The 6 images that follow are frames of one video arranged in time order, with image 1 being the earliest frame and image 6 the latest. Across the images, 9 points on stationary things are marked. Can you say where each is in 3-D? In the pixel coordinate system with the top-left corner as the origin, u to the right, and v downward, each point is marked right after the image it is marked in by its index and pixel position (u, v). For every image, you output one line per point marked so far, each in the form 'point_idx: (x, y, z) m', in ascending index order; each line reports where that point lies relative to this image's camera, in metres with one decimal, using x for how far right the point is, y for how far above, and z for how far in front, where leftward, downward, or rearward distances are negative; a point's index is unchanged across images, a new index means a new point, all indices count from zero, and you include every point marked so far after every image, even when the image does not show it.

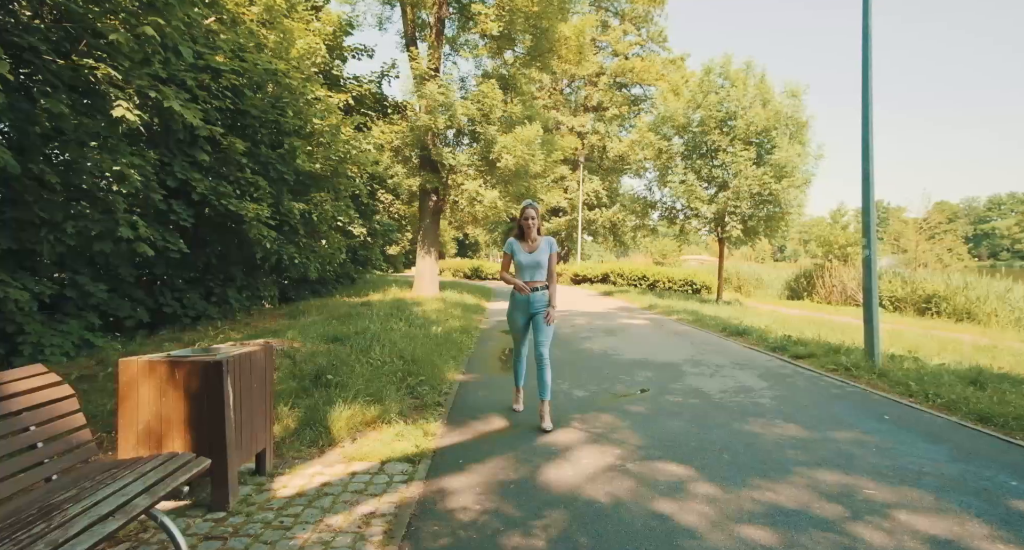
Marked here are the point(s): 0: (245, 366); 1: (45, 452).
0: (-1.6, -0.6, +3.2) m
1: (-2.0, -0.8, +2.4) m
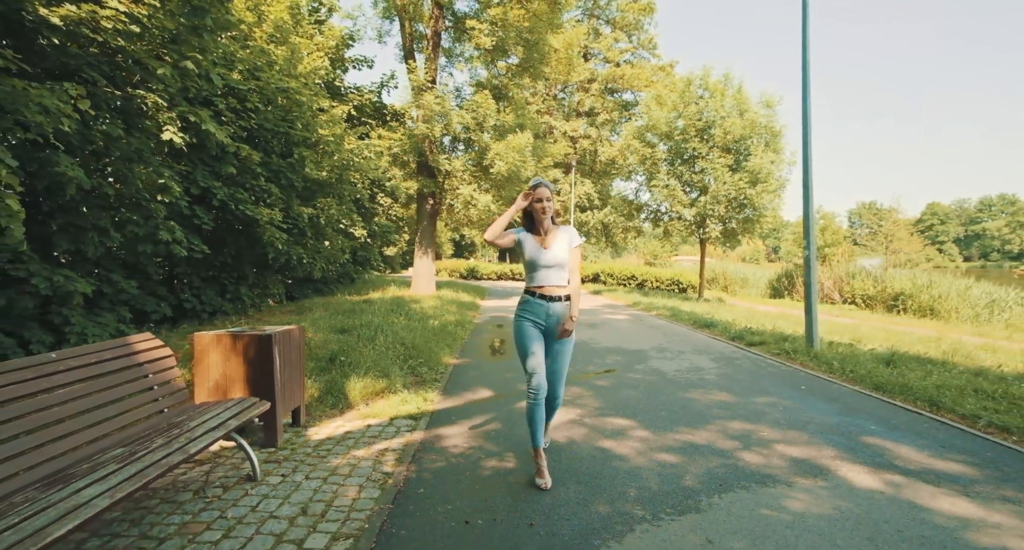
0: (-1.8, -0.5, +4.2) m
1: (-2.2, -0.7, +3.3) m
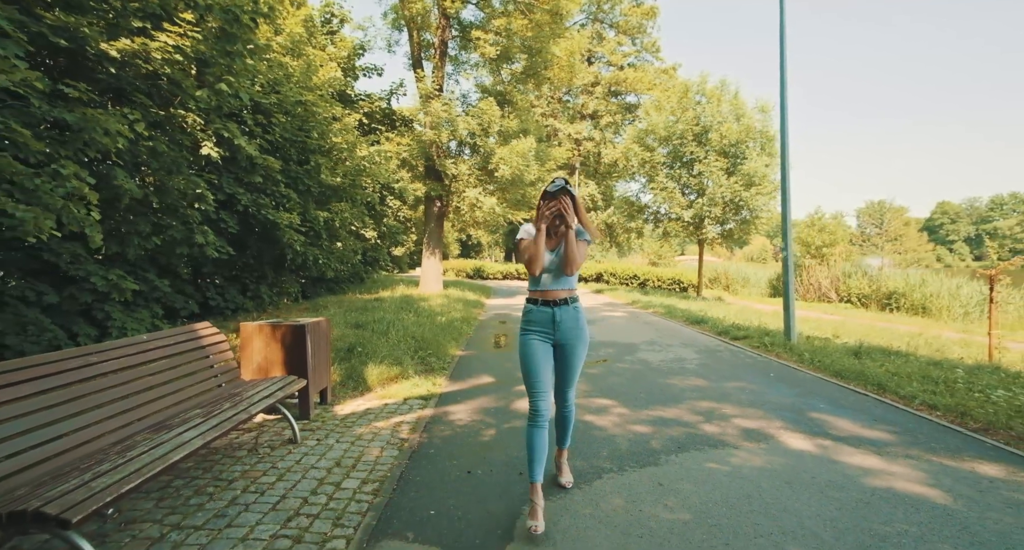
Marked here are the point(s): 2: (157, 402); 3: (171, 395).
0: (-1.8, -0.5, +4.9) m
1: (-2.2, -0.7, +4.0) m
2: (-2.2, -0.8, +3.3) m
3: (-2.2, -0.8, +3.5) m
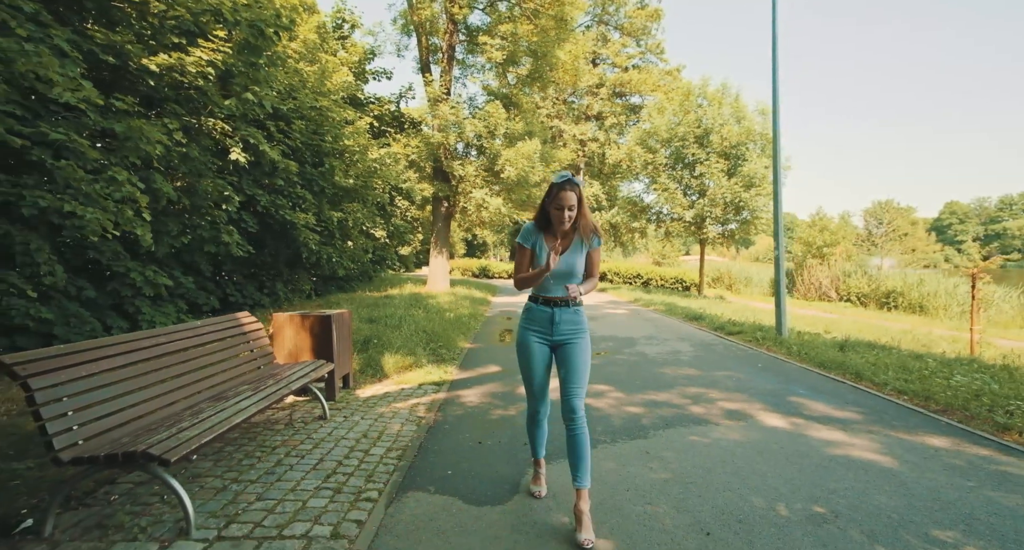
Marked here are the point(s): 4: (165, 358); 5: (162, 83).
0: (-1.7, -0.5, +5.4) m
1: (-2.2, -0.7, +4.5) m
2: (-2.1, -0.7, +3.8) m
3: (-2.1, -0.7, +4.0) m
4: (-2.2, -0.5, +3.3) m
5: (-4.3, +2.3, +6.5) m
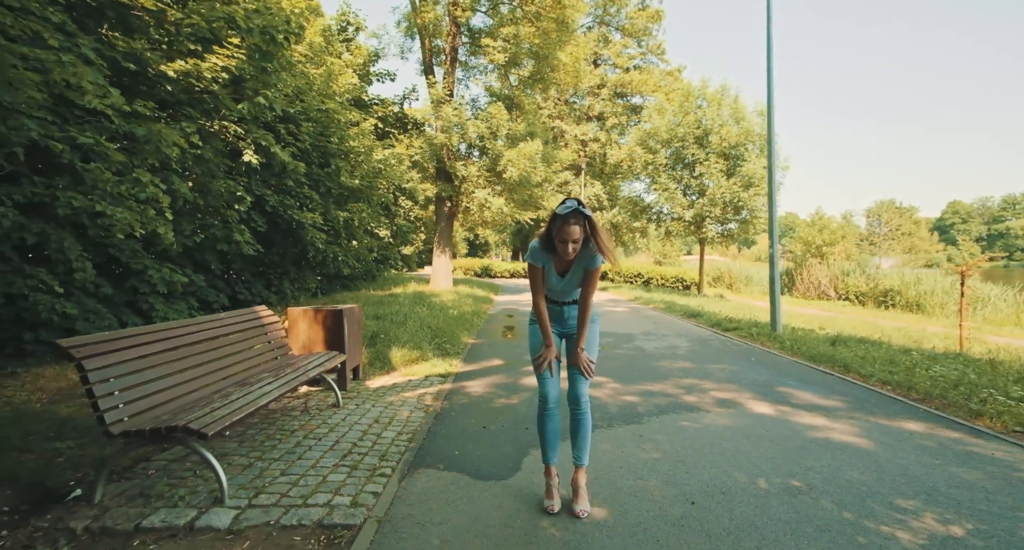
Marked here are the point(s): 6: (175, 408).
0: (-1.7, -0.4, +5.6) m
1: (-2.2, -0.6, +4.8) m
2: (-2.1, -0.7, +4.1) m
3: (-2.1, -0.7, +4.2) m
4: (-2.2, -0.5, +3.6) m
5: (-4.2, +2.4, +6.8) m
6: (-2.0, -0.8, +3.1) m
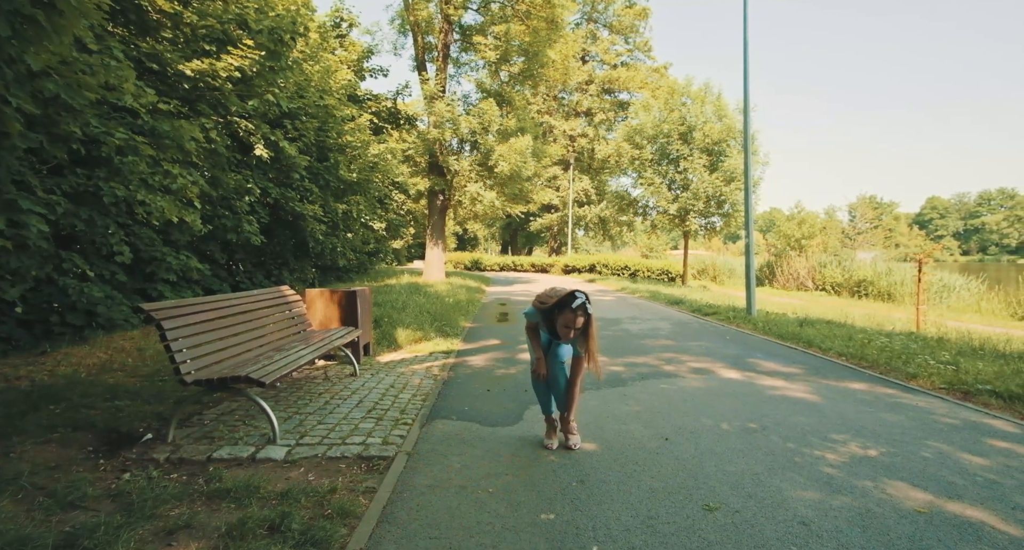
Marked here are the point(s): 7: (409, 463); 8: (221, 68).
0: (-1.7, -0.3, +6.2) m
1: (-2.2, -0.5, +5.3) m
2: (-2.1, -0.5, +4.6) m
3: (-2.1, -0.5, +4.8) m
4: (-2.1, -0.3, +4.1) m
5: (-4.3, +2.6, +7.2) m
6: (-2.0, -0.6, +3.7) m
7: (-0.6, -1.1, +3.2) m
8: (-4.0, +2.8, +7.2) m
